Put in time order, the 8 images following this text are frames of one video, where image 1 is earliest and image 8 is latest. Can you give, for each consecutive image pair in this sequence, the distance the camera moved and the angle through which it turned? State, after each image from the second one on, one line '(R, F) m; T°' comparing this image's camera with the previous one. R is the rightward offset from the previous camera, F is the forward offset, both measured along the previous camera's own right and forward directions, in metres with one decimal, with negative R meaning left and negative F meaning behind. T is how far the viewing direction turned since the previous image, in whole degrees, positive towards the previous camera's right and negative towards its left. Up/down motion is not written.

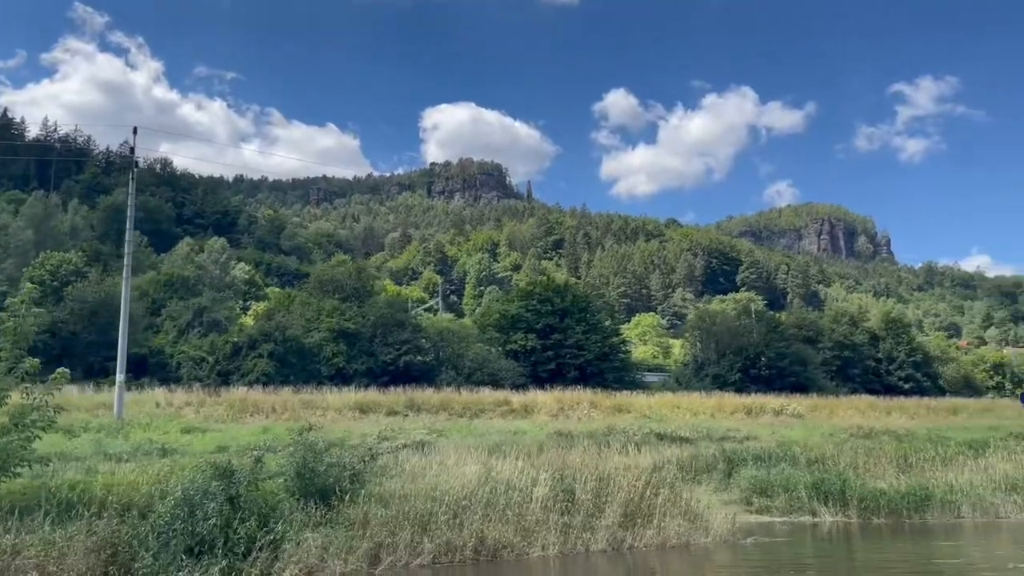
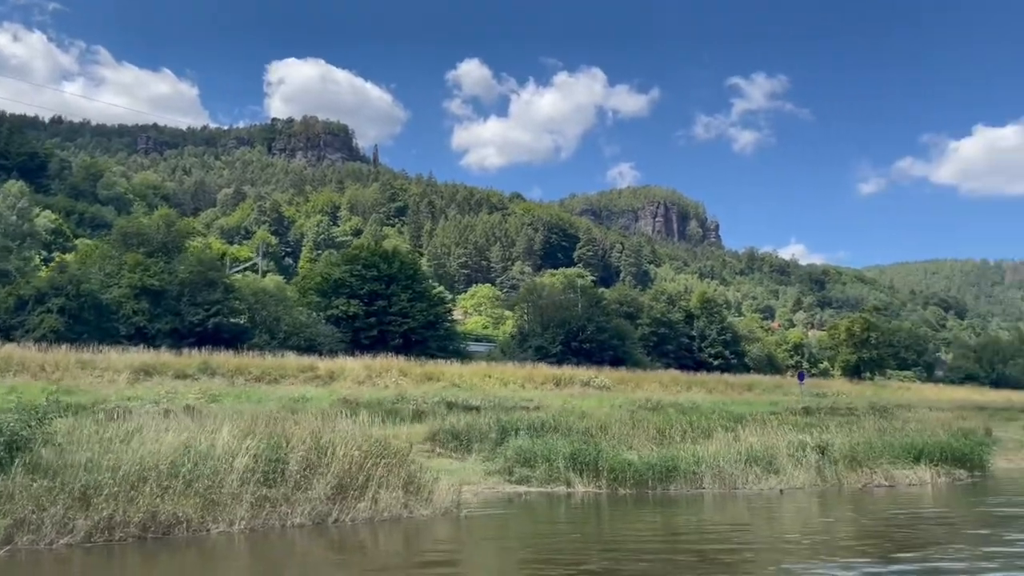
(+1.8, +0.6) m; +10°
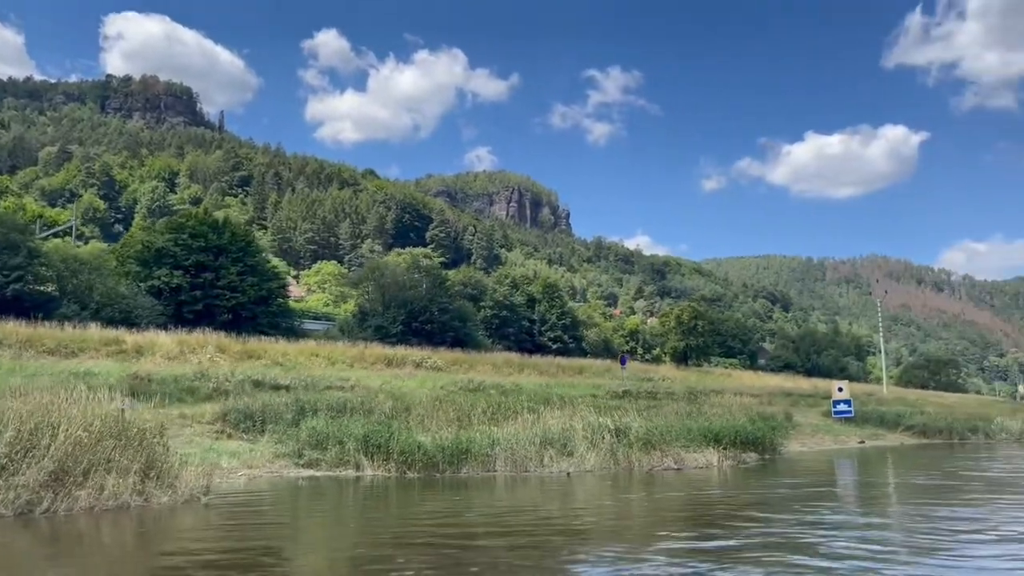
(+1.2, +0.7) m; +10°
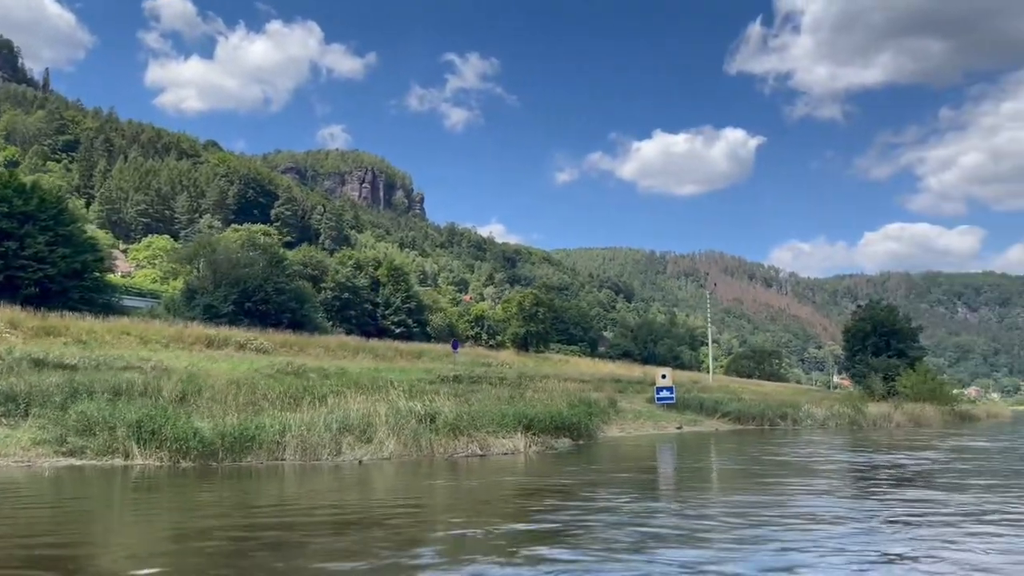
(+1.0, +0.8) m; +10°
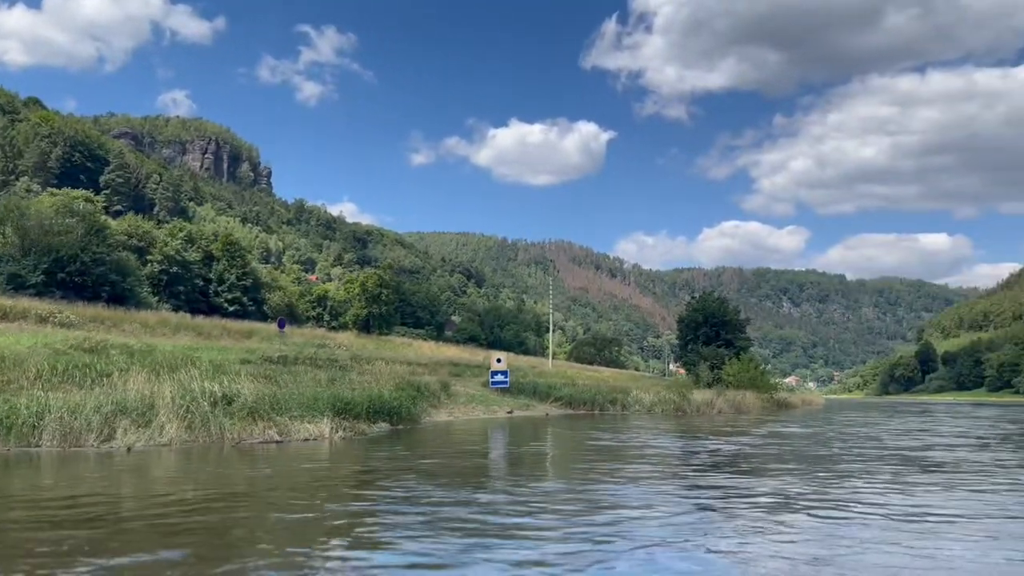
(+0.8, +1.0) m; +10°
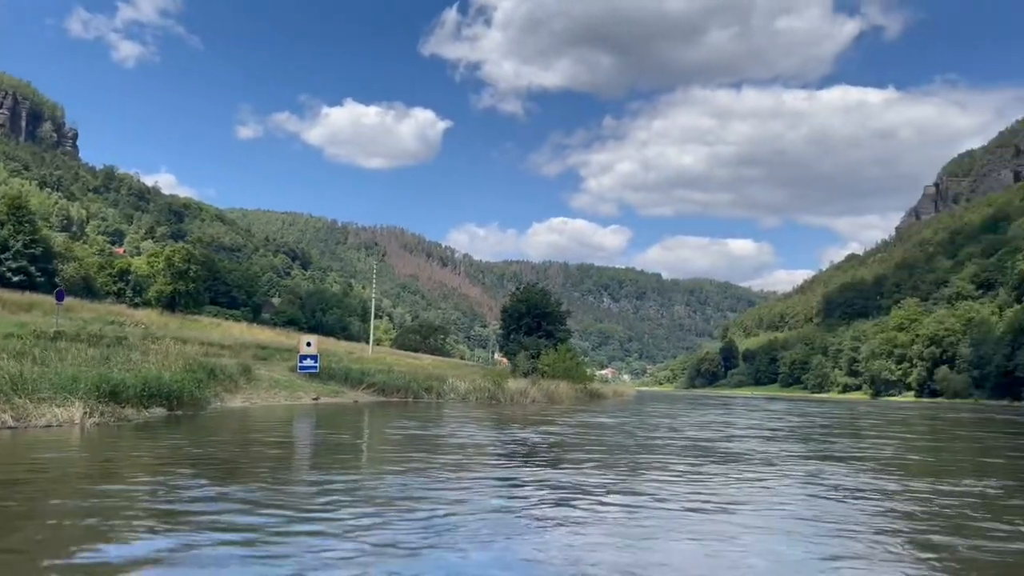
(+0.7, +1.1) m; +11°
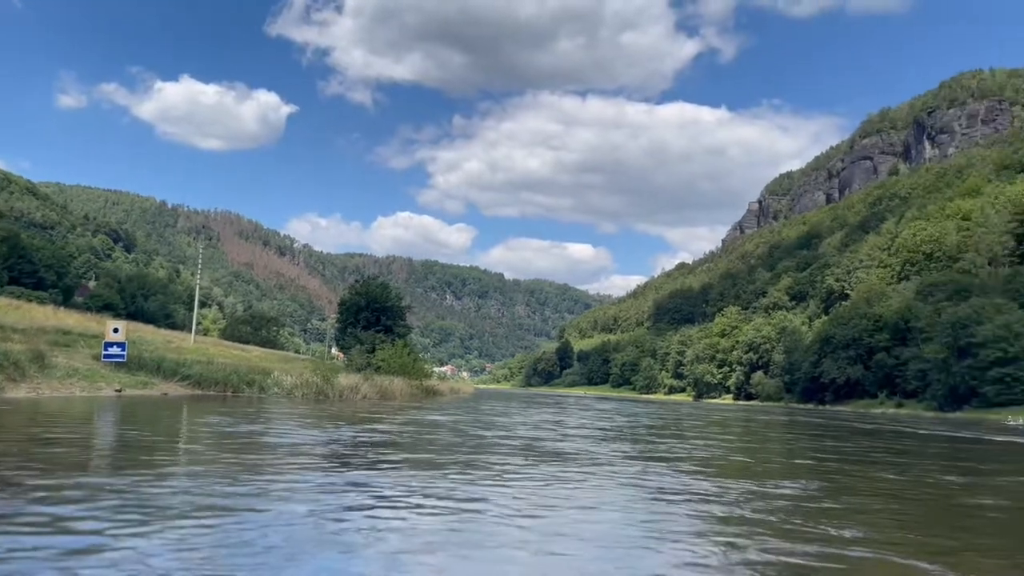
(+0.3, +1.1) m; +11°
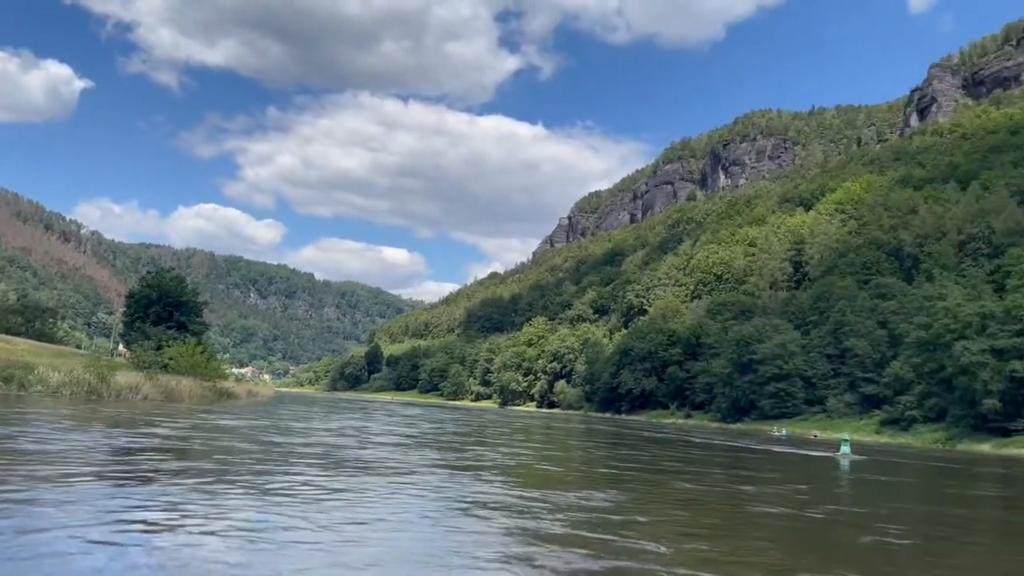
(+0.1, +1.2) m; +13°
